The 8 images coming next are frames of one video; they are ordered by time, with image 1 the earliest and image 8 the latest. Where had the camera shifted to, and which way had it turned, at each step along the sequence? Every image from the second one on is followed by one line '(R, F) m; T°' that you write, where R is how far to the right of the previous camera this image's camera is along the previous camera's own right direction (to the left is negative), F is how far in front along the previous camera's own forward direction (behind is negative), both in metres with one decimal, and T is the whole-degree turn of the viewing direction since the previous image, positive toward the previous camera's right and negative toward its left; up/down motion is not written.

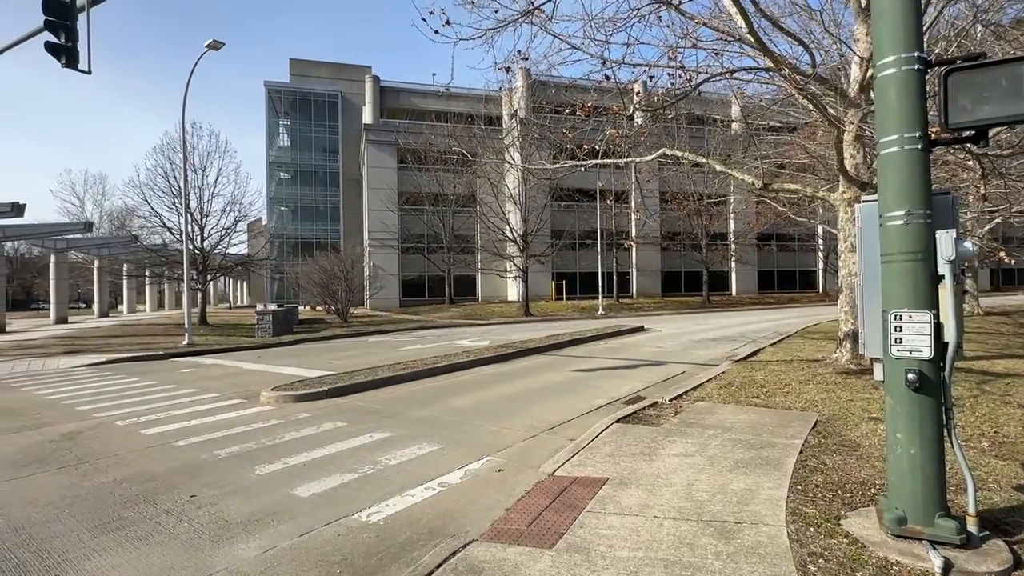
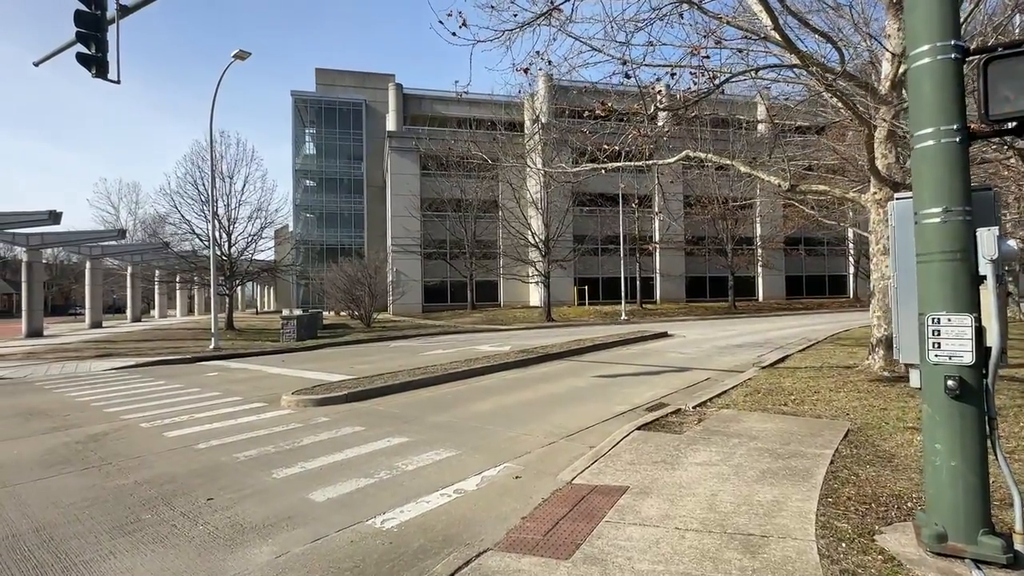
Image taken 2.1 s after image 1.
(+0.1, +0.1) m; -2°
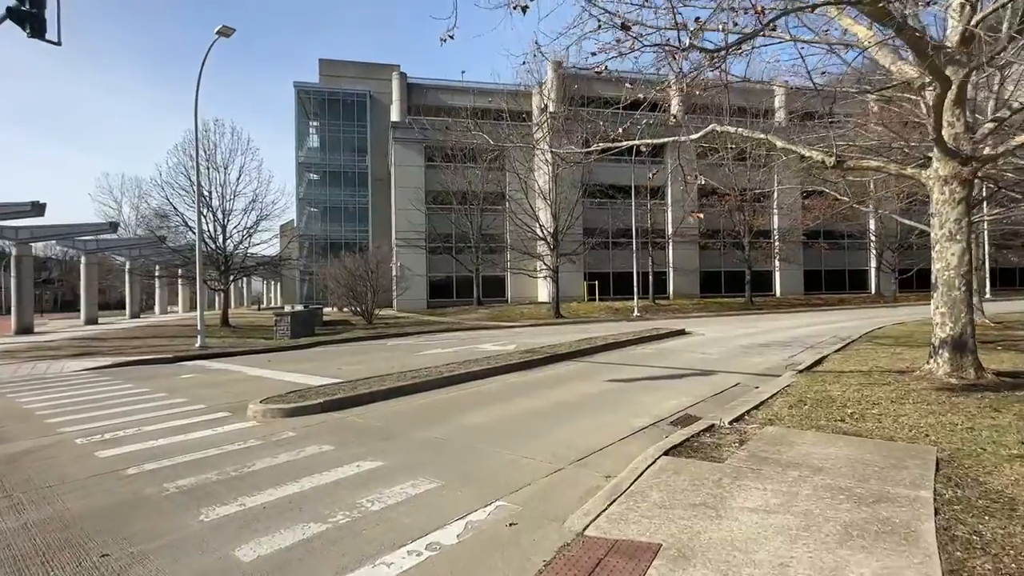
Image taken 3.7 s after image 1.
(+0.1, +1.3) m; -1°
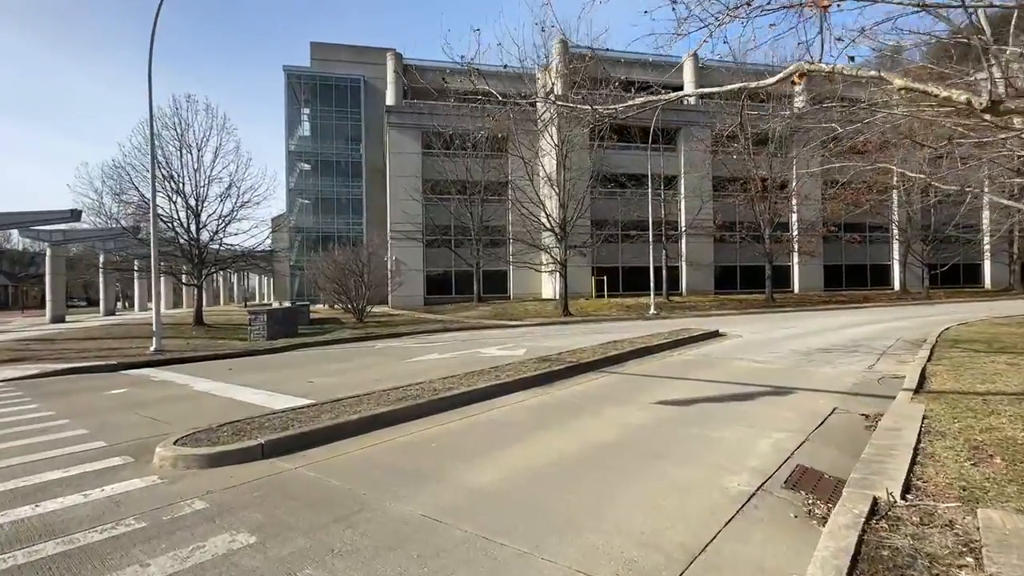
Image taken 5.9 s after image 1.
(-0.3, +2.5) m; 0°
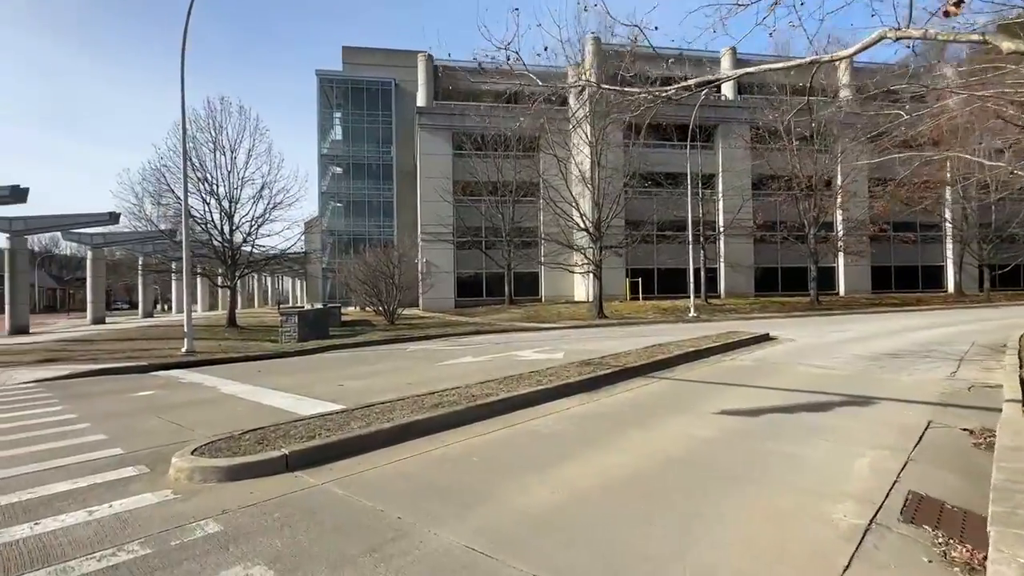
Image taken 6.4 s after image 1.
(-0.2, +0.7) m; -3°
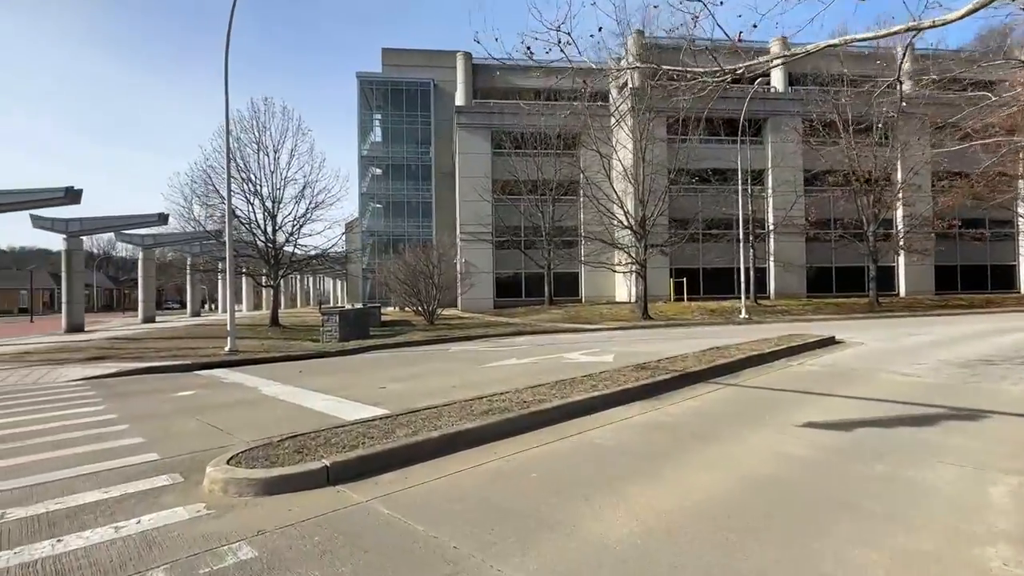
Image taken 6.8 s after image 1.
(-0.2, +0.6) m; -4°
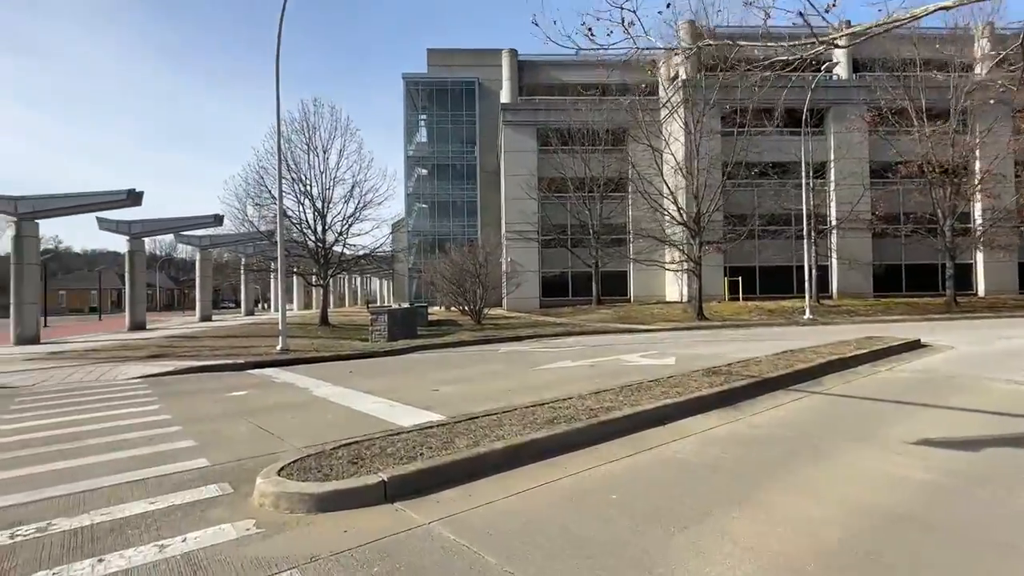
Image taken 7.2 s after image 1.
(-0.3, +0.5) m; -4°
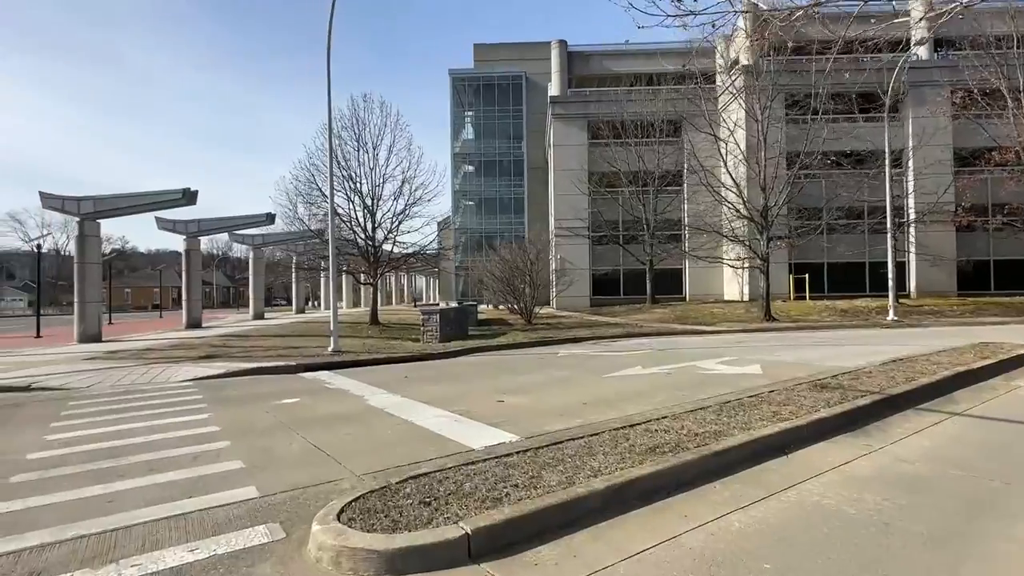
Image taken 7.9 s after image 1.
(-0.5, +0.9) m; -4°
